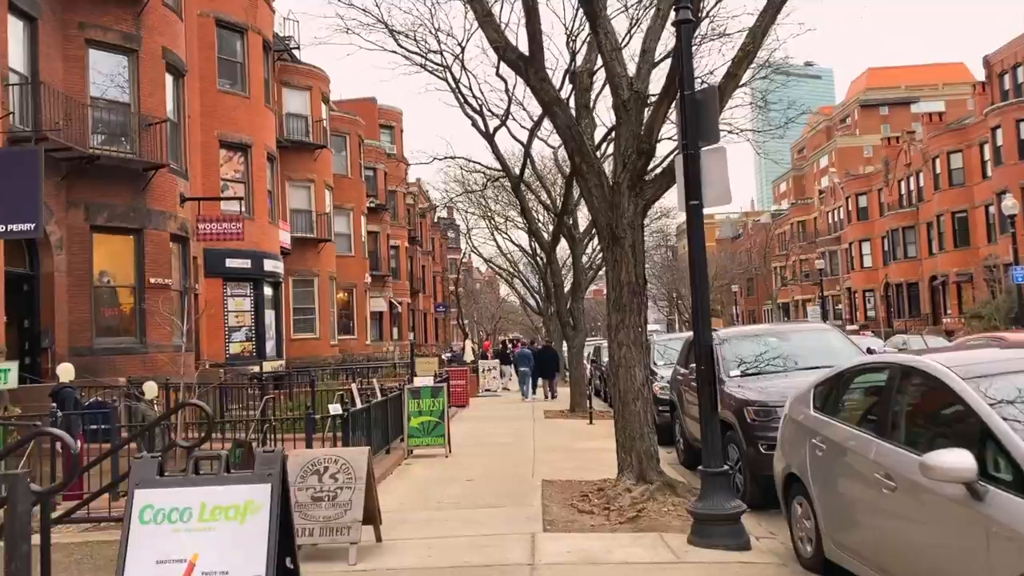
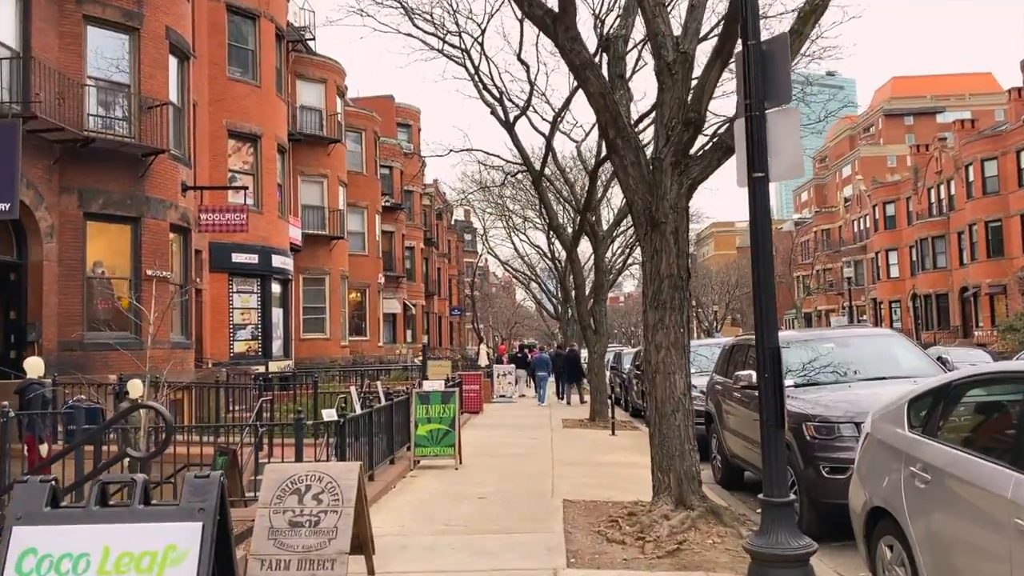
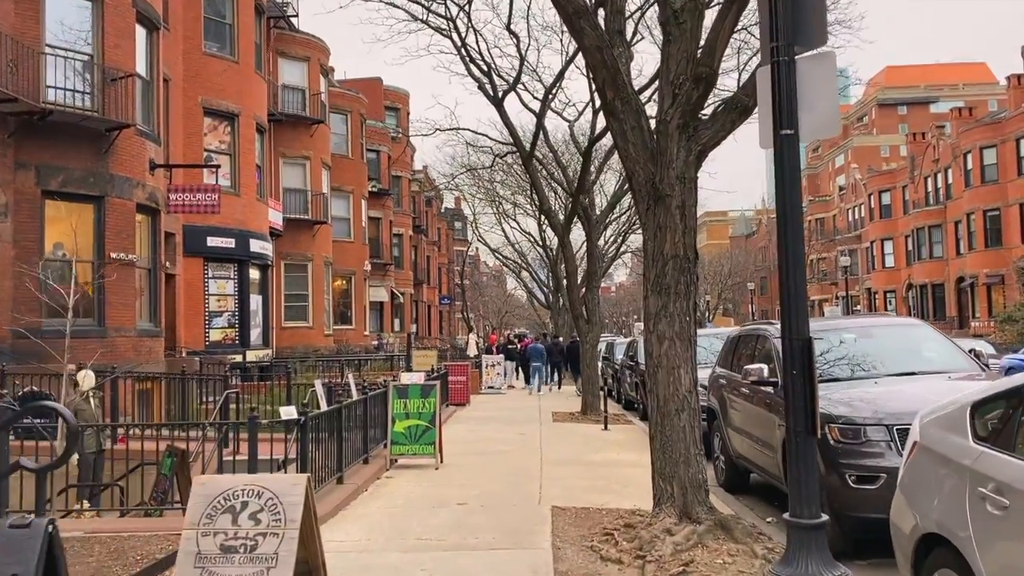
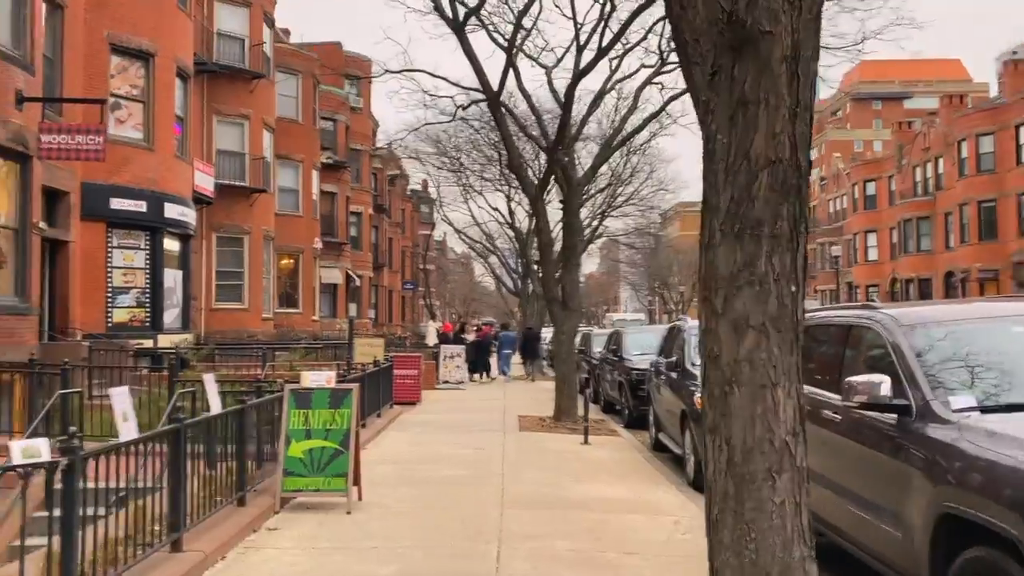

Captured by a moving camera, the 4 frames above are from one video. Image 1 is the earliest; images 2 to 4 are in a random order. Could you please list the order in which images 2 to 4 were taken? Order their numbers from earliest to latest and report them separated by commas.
2, 3, 4
